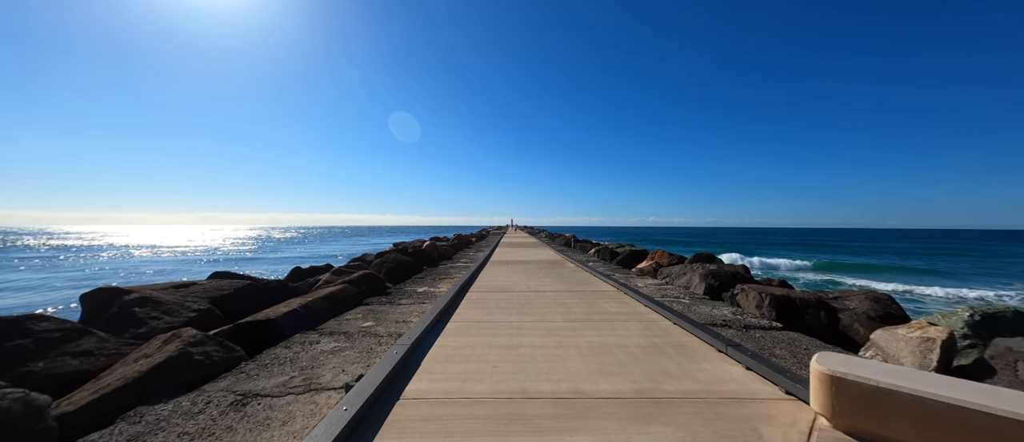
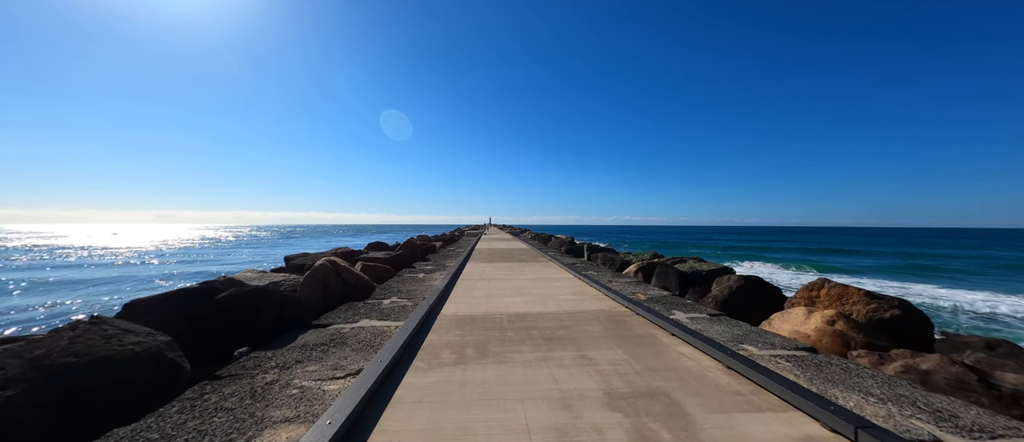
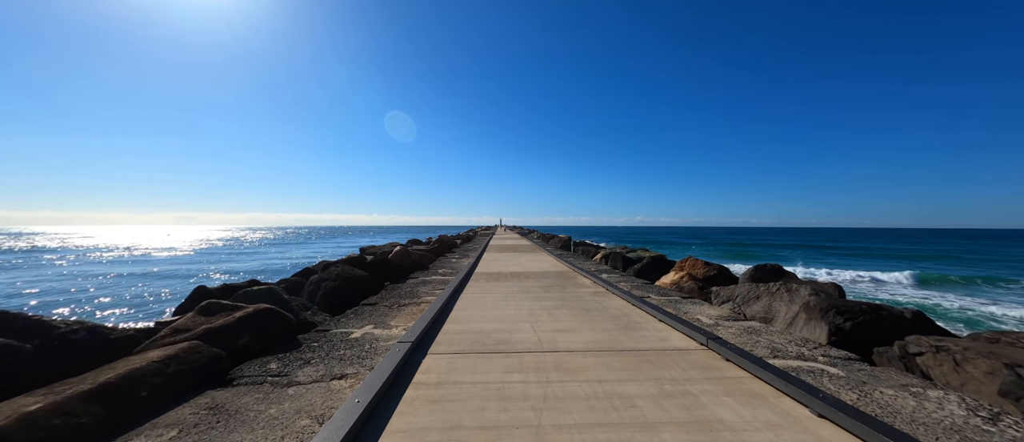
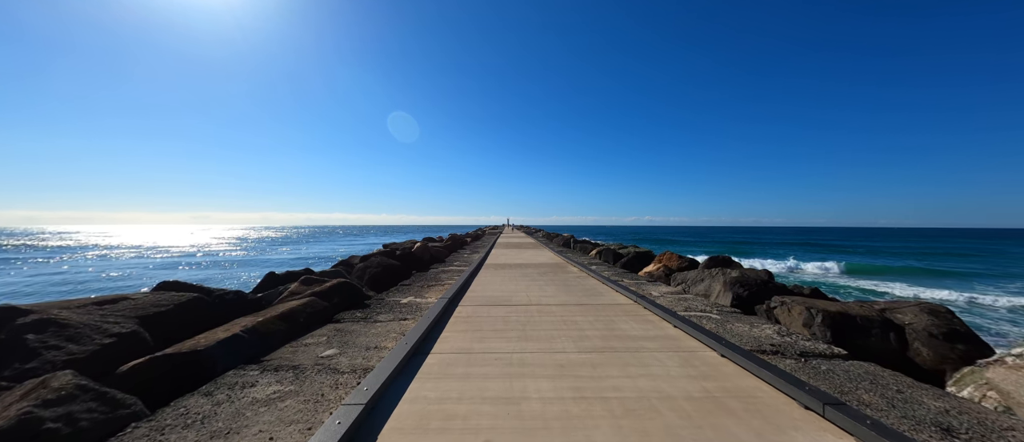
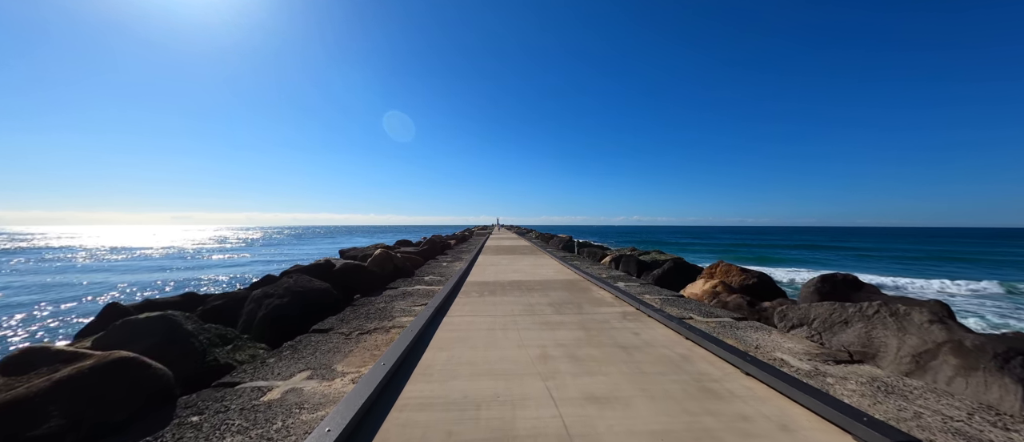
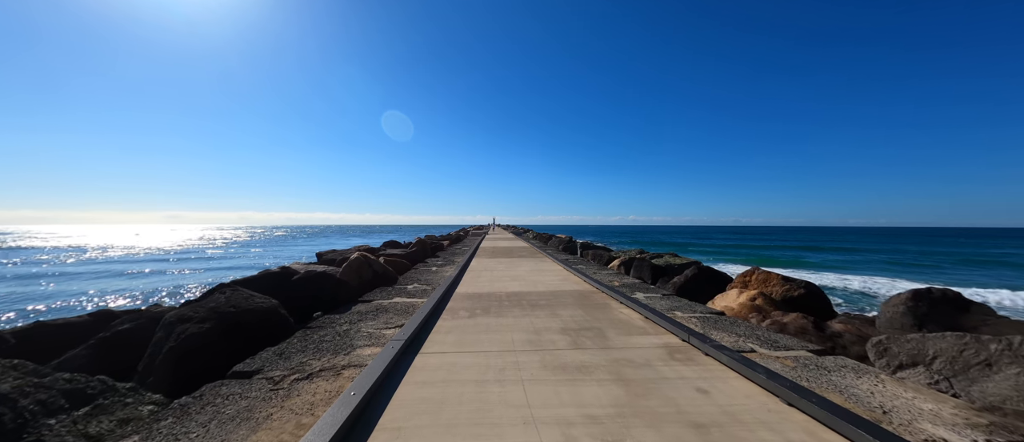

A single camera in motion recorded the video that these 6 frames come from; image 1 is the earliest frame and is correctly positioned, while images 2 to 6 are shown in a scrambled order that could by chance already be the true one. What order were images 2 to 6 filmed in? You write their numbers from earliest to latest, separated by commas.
4, 3, 5, 6, 2
